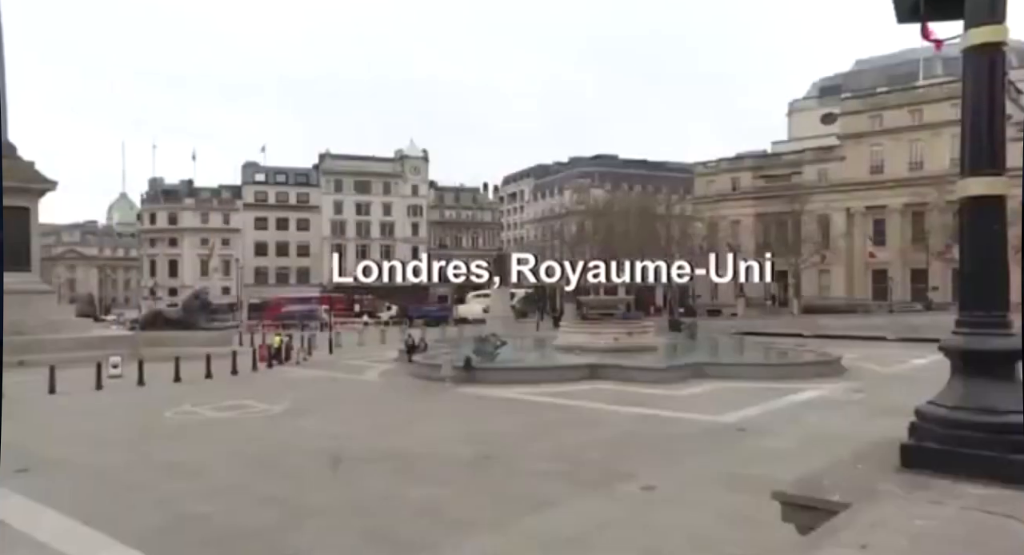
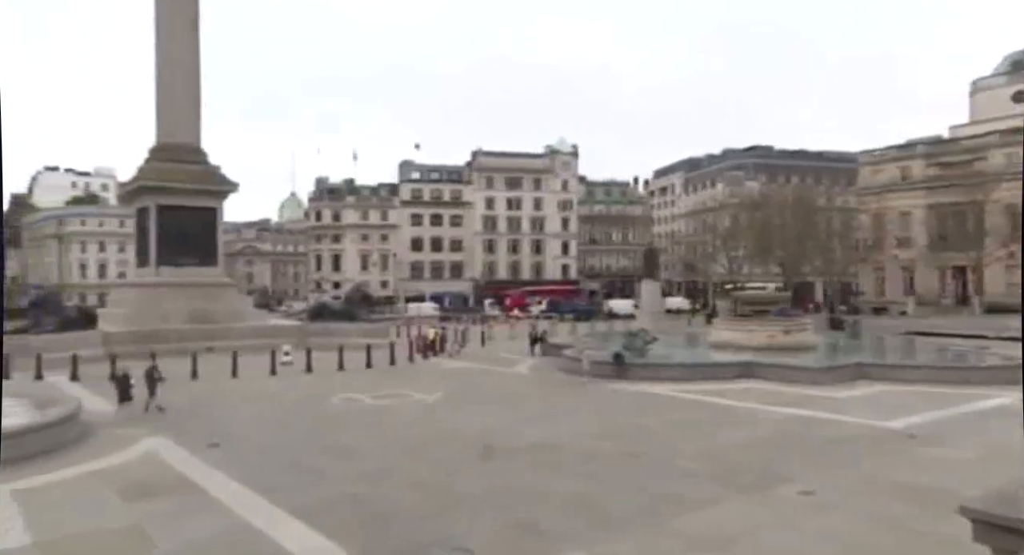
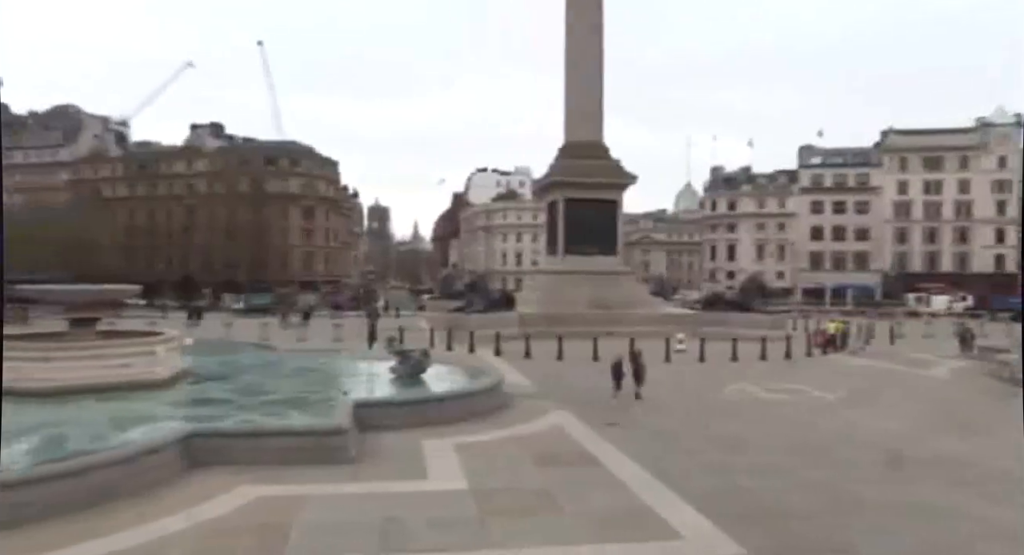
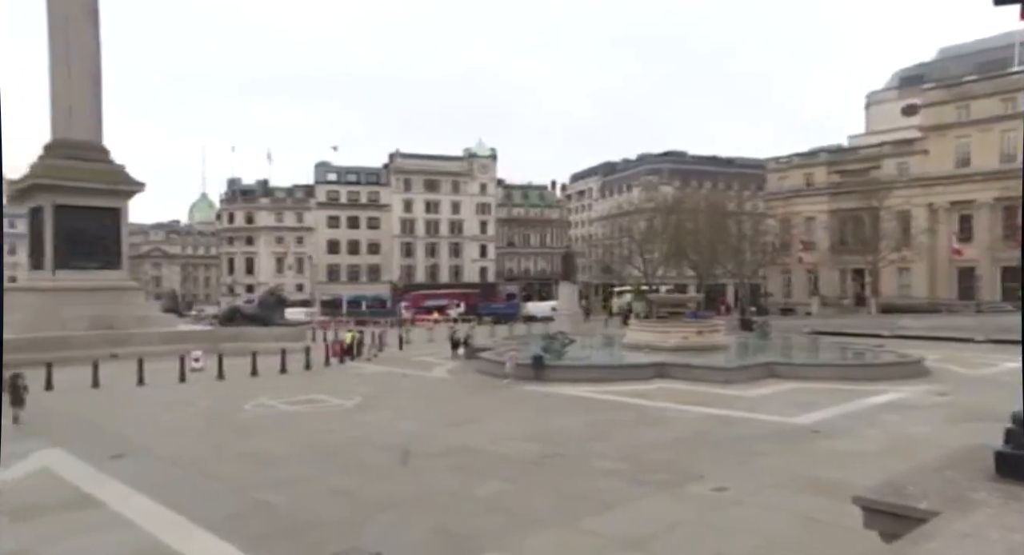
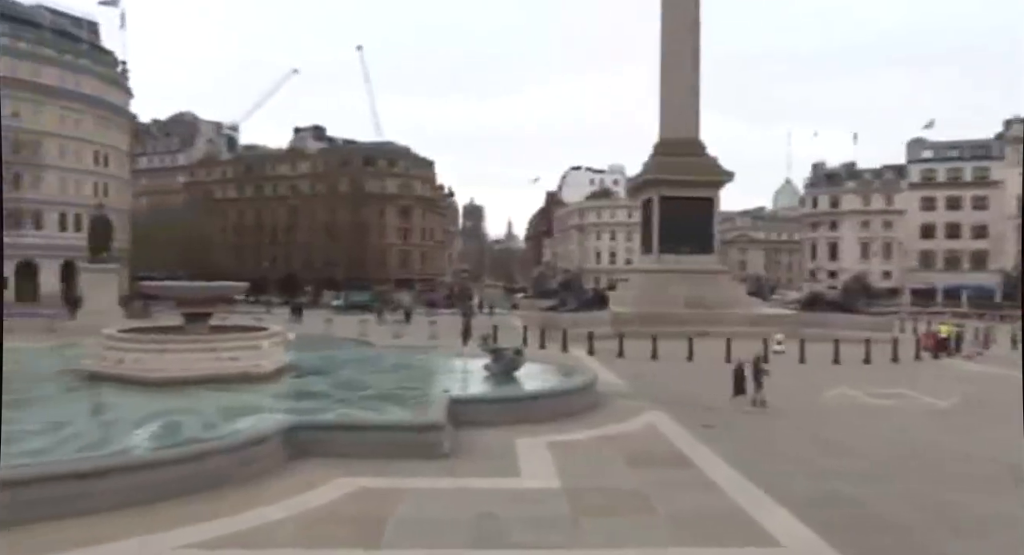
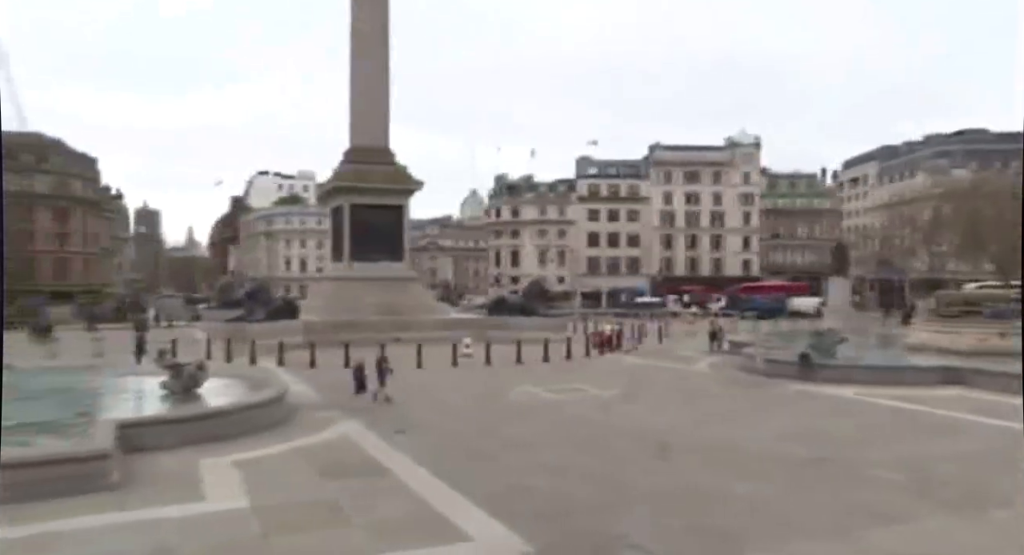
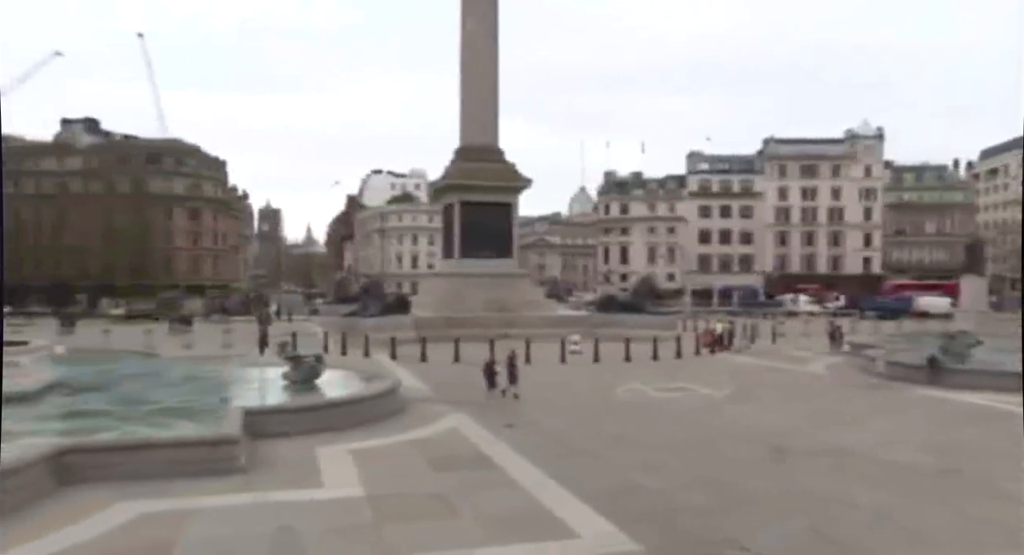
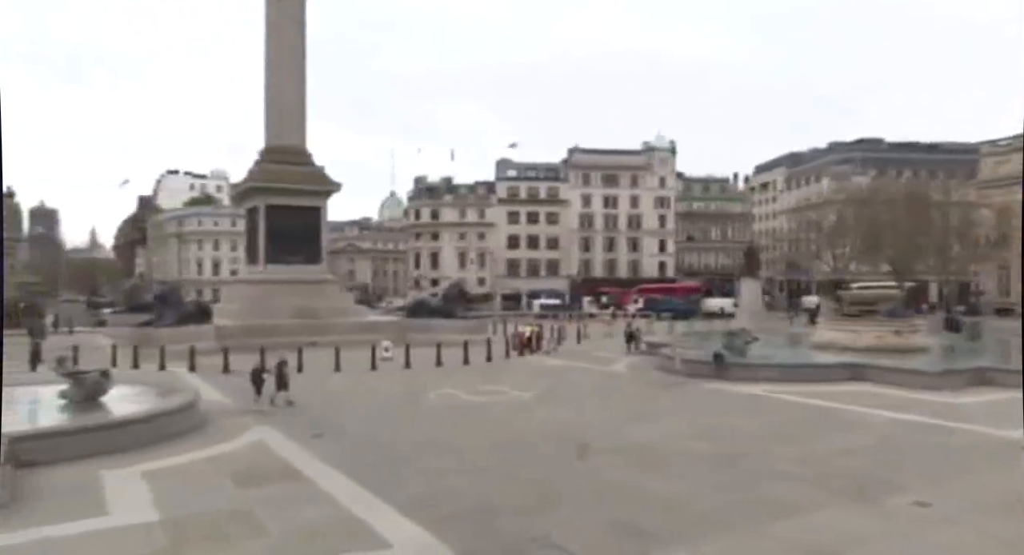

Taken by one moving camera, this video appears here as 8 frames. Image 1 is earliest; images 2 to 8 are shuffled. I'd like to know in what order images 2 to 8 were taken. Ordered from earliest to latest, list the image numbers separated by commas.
4, 2, 8, 6, 7, 3, 5
